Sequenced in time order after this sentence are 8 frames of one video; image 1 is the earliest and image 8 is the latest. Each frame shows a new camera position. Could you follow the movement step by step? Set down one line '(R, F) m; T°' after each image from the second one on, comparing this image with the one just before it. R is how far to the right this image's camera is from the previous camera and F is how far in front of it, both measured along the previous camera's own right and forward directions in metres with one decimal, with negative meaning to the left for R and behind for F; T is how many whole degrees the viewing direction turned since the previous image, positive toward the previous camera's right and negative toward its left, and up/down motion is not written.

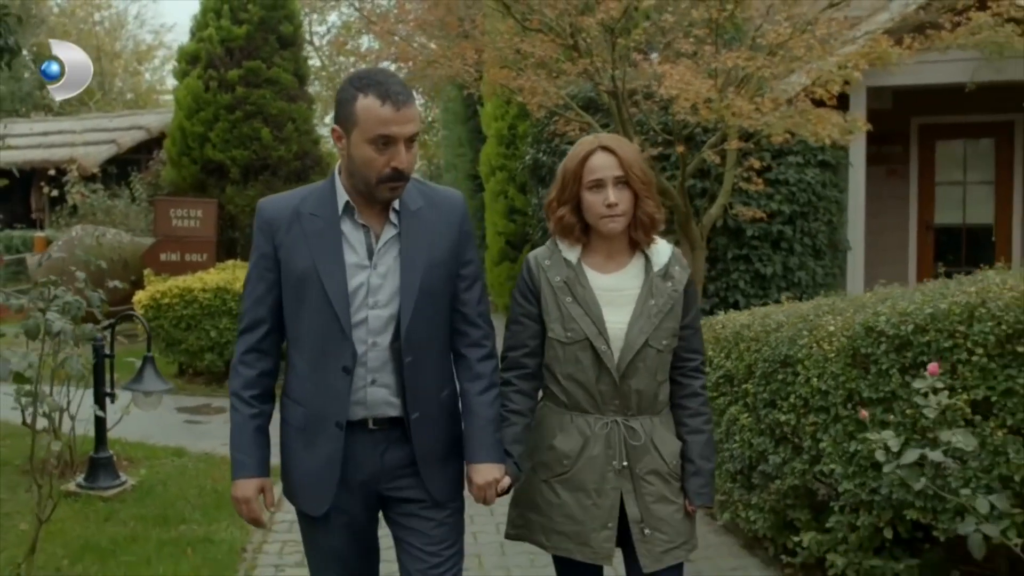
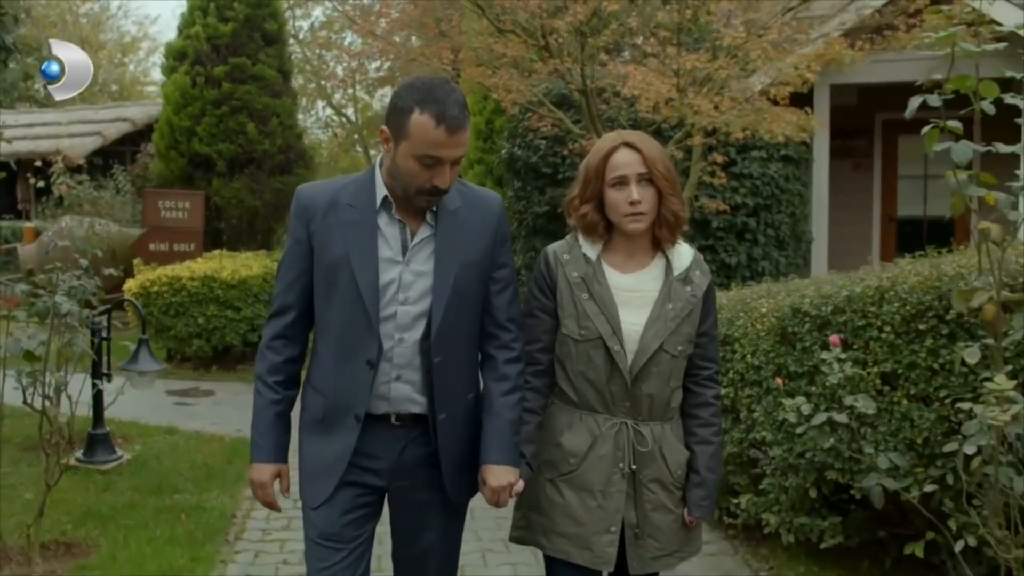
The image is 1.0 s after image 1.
(+0.1, -0.5) m; +1°
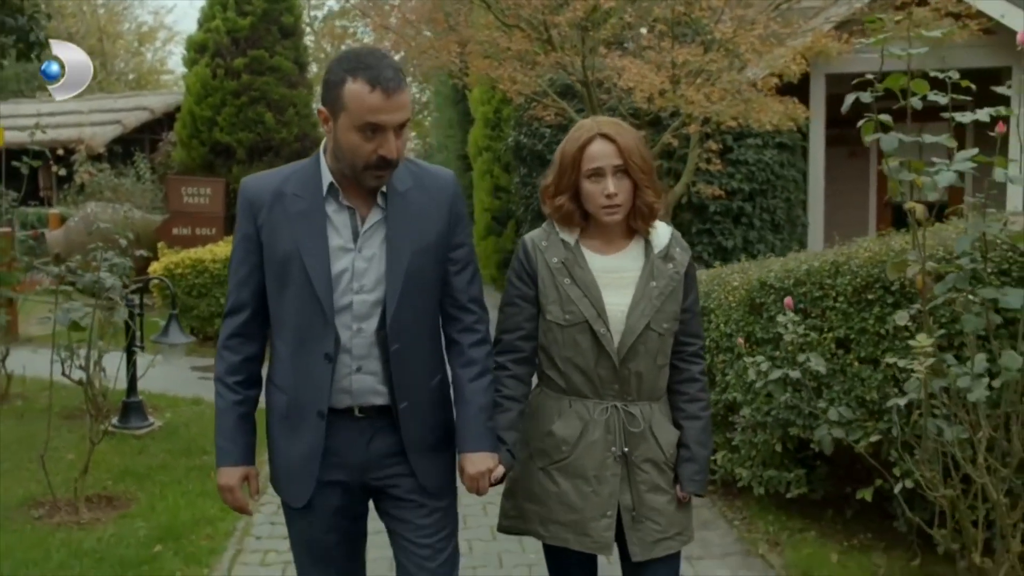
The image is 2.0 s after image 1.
(+0.1, -0.5) m; -1°
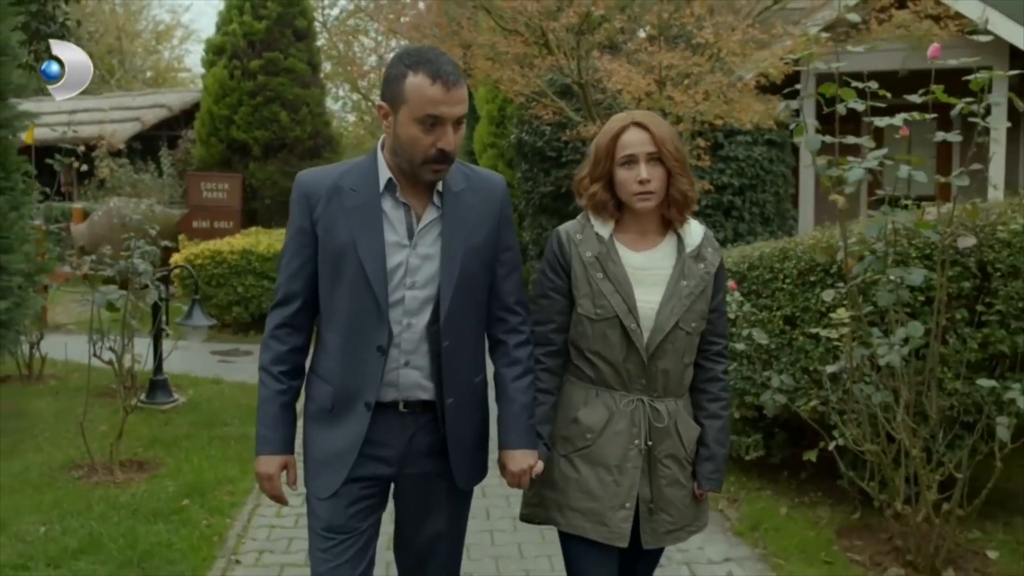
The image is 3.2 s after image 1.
(+0.1, -0.6) m; -1°
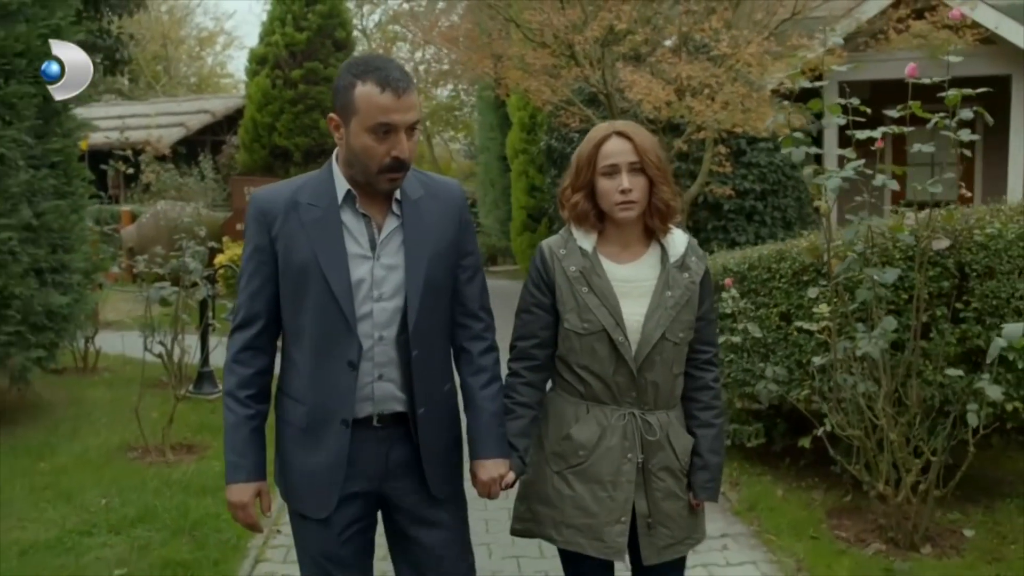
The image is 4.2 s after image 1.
(+0.1, -0.5) m; -2°
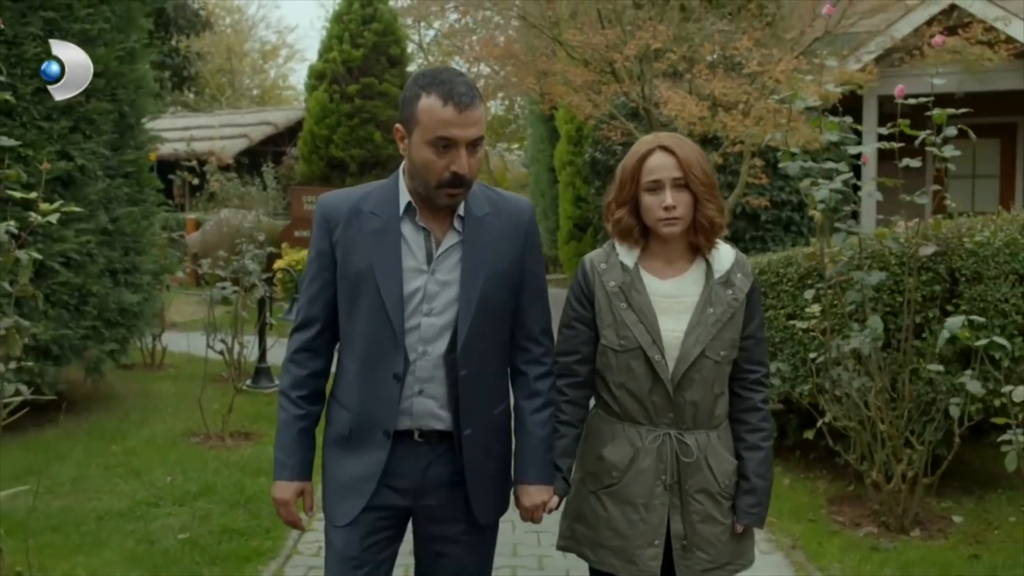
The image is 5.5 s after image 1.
(+0.2, -0.5) m; -3°
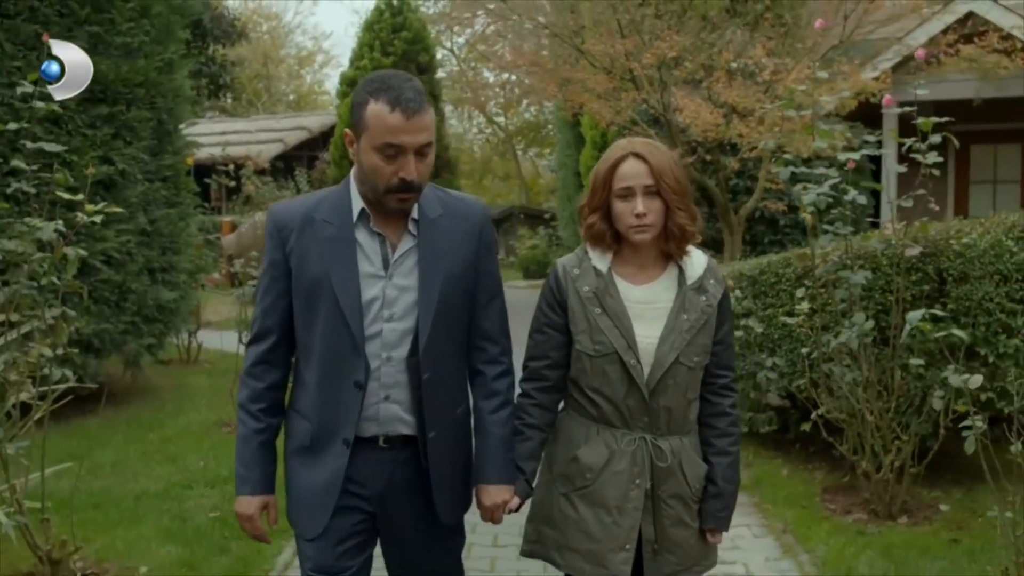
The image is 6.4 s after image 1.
(+0.1, -0.4) m; -2°
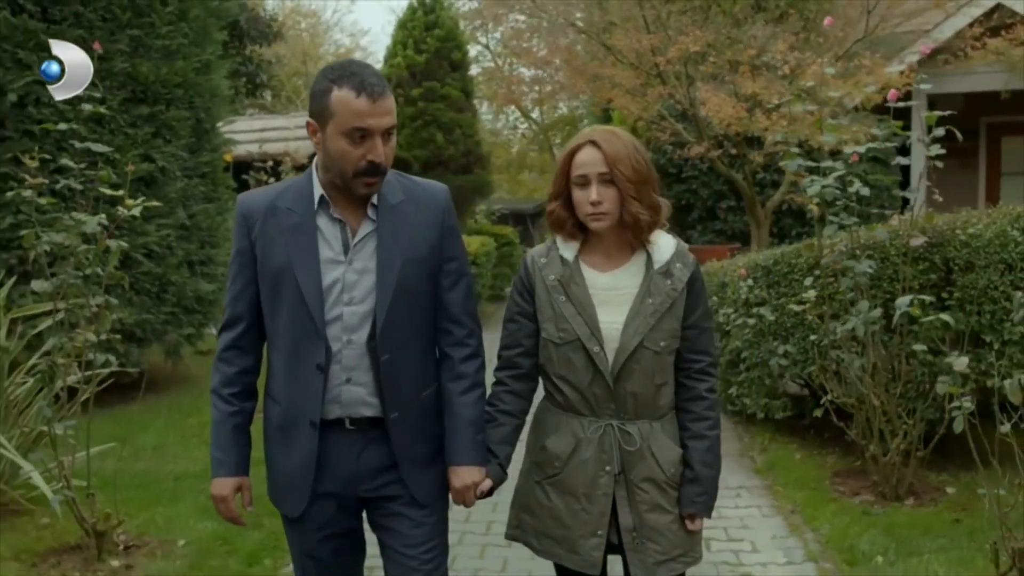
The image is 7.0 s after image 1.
(+0.1, -0.3) m; -2°
